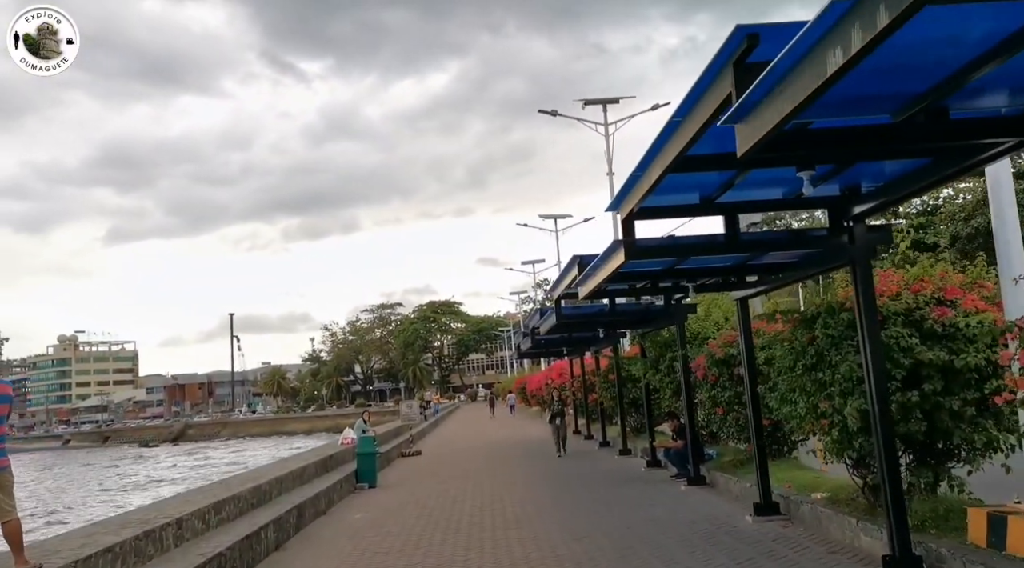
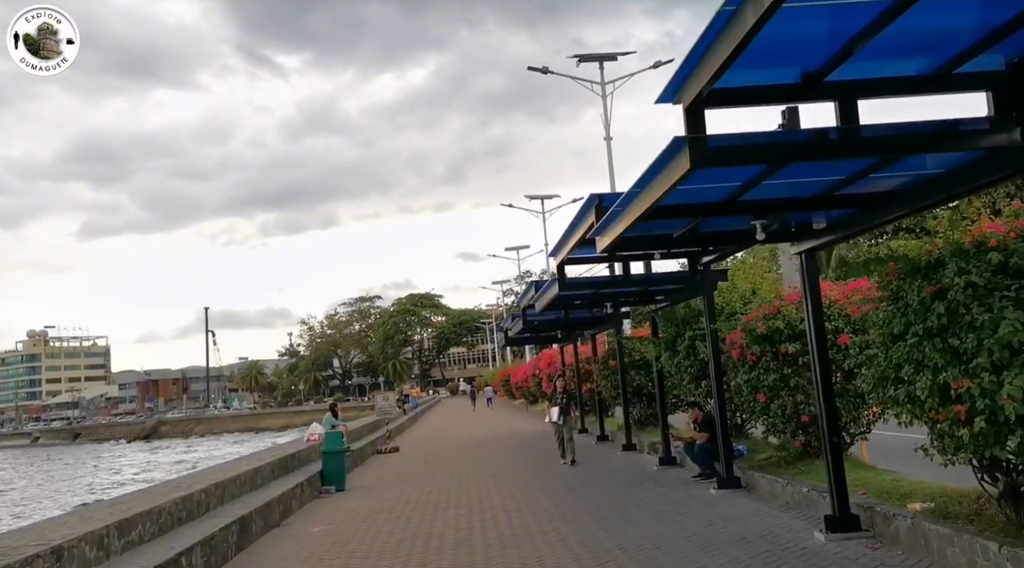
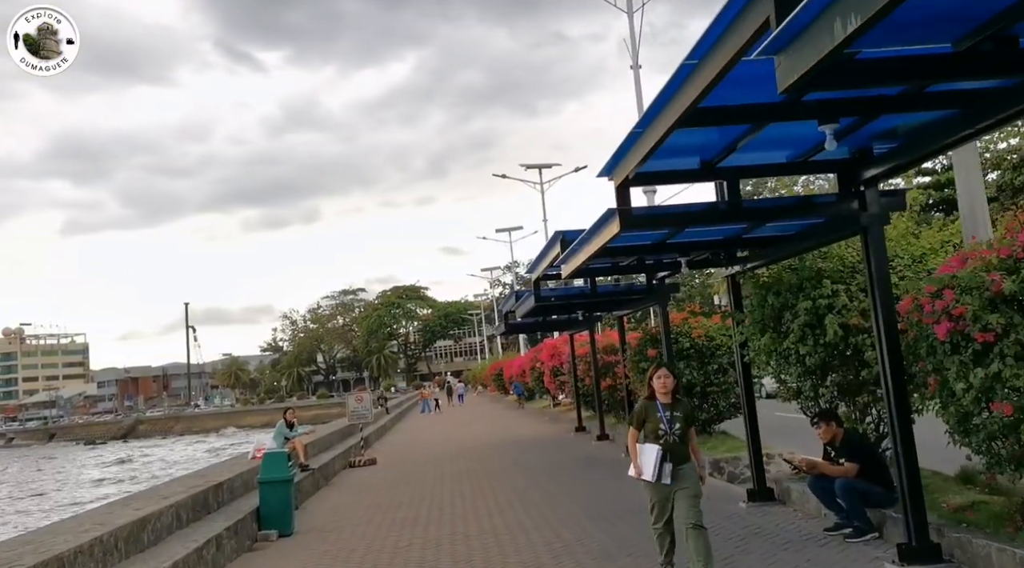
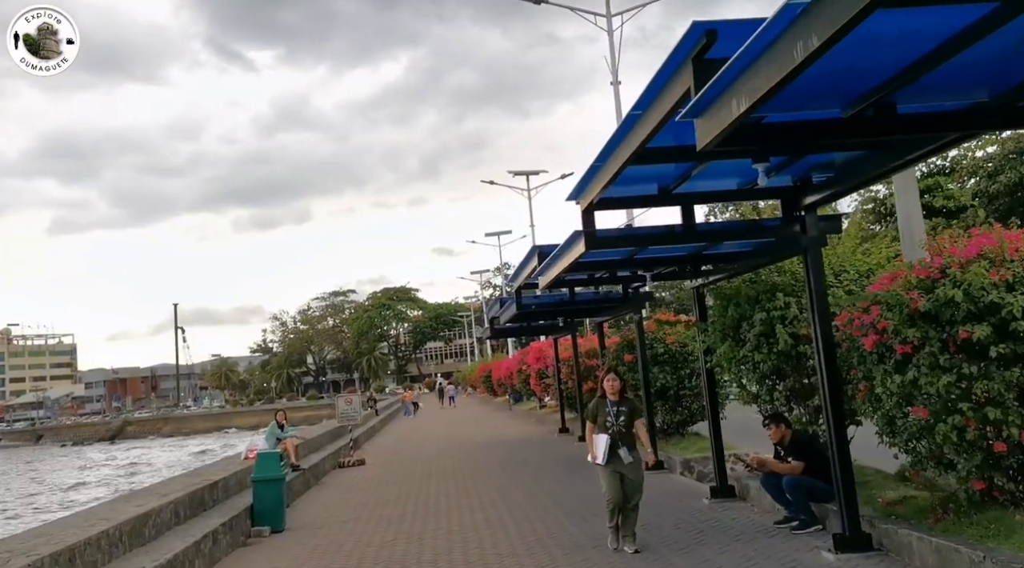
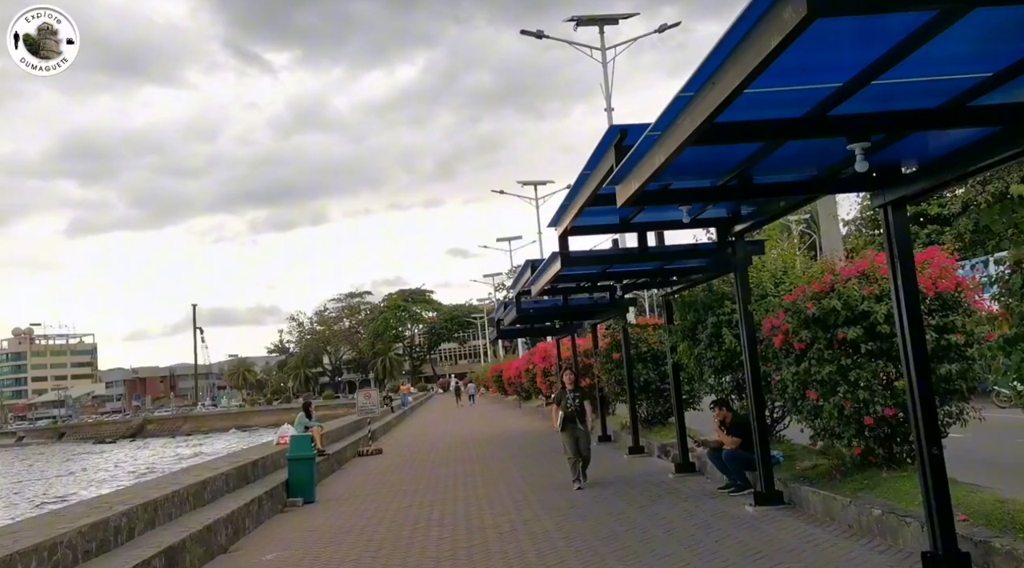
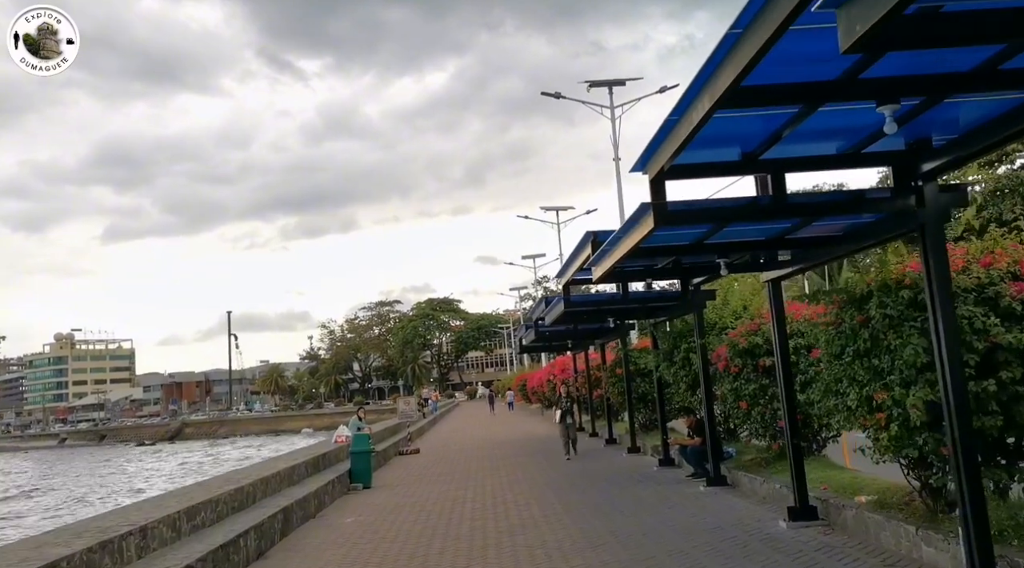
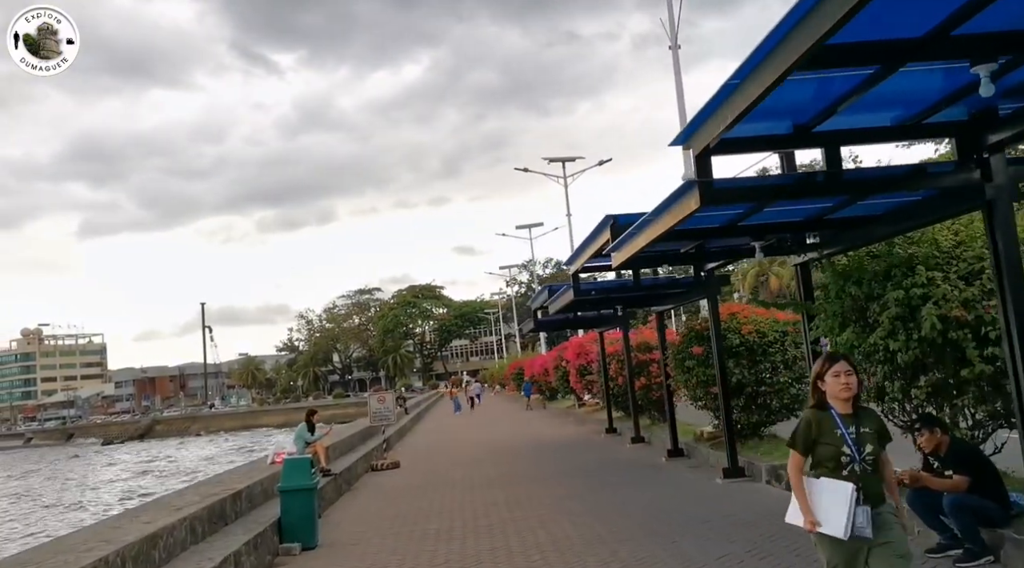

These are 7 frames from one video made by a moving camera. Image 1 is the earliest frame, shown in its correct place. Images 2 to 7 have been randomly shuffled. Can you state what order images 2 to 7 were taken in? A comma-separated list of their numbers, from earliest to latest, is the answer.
6, 2, 5, 4, 3, 7
